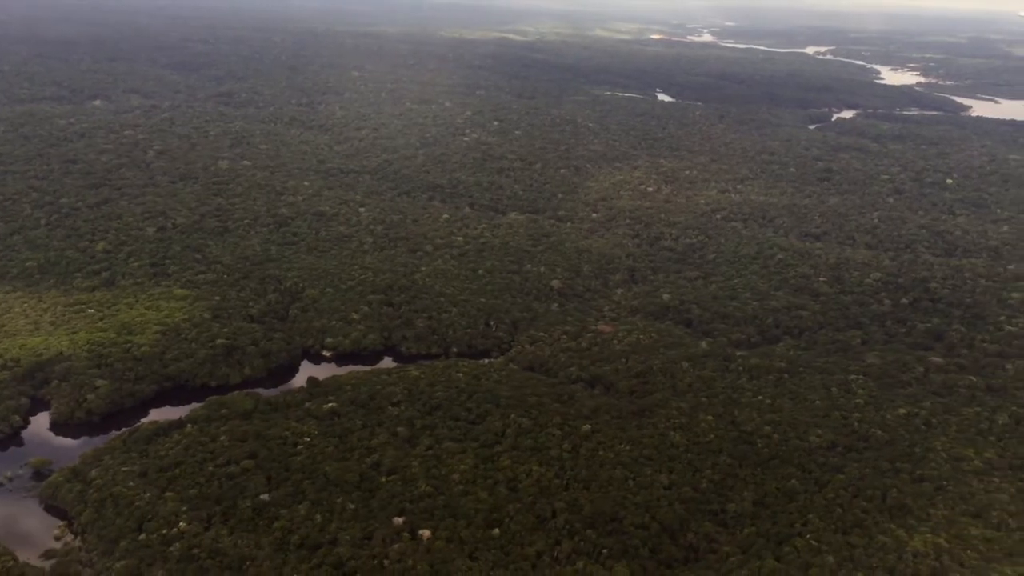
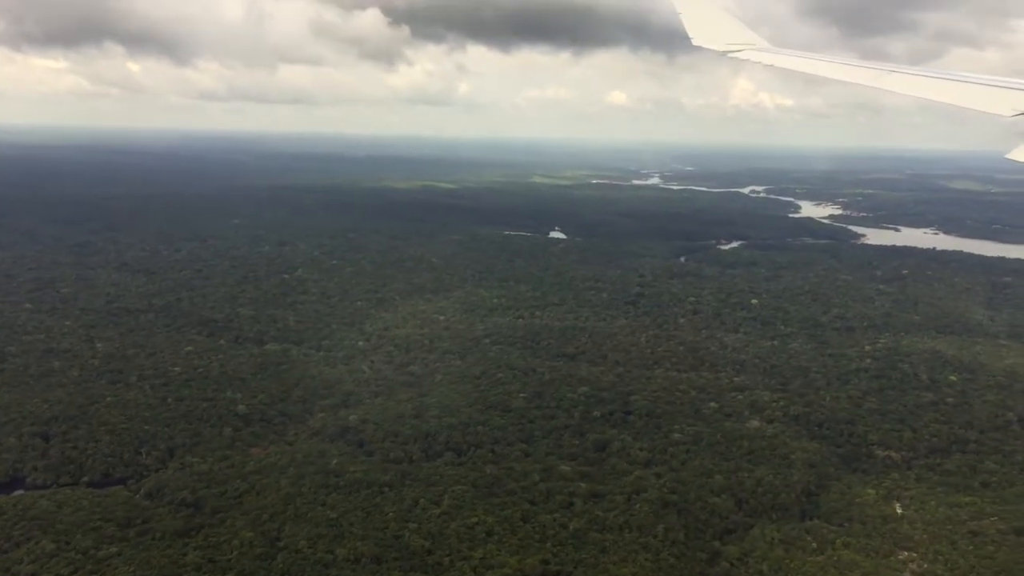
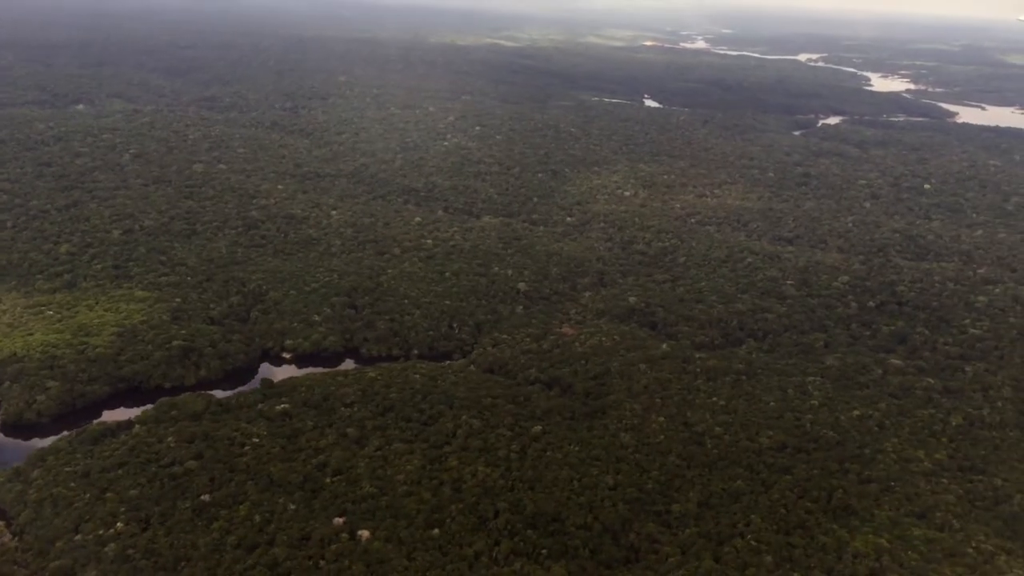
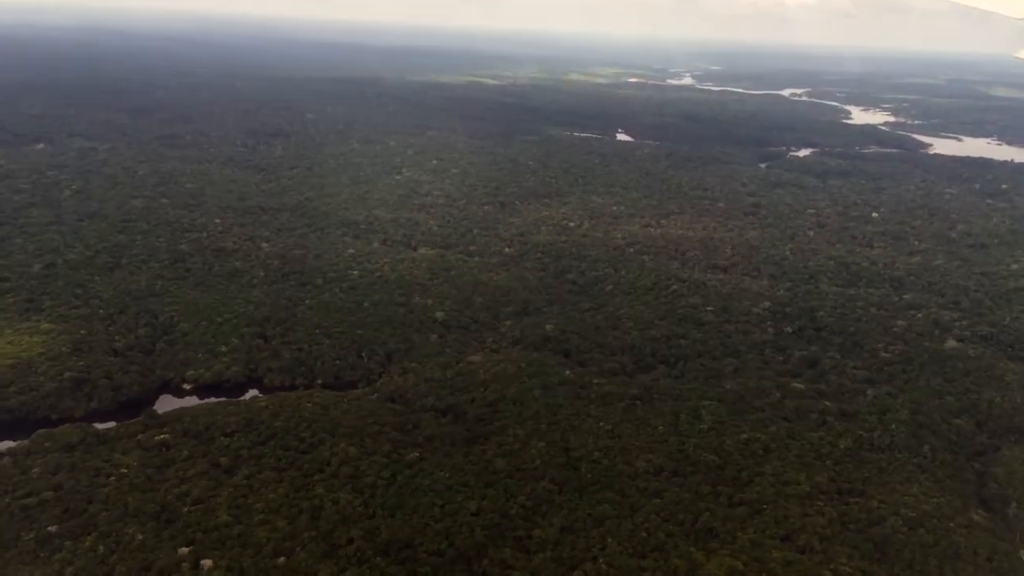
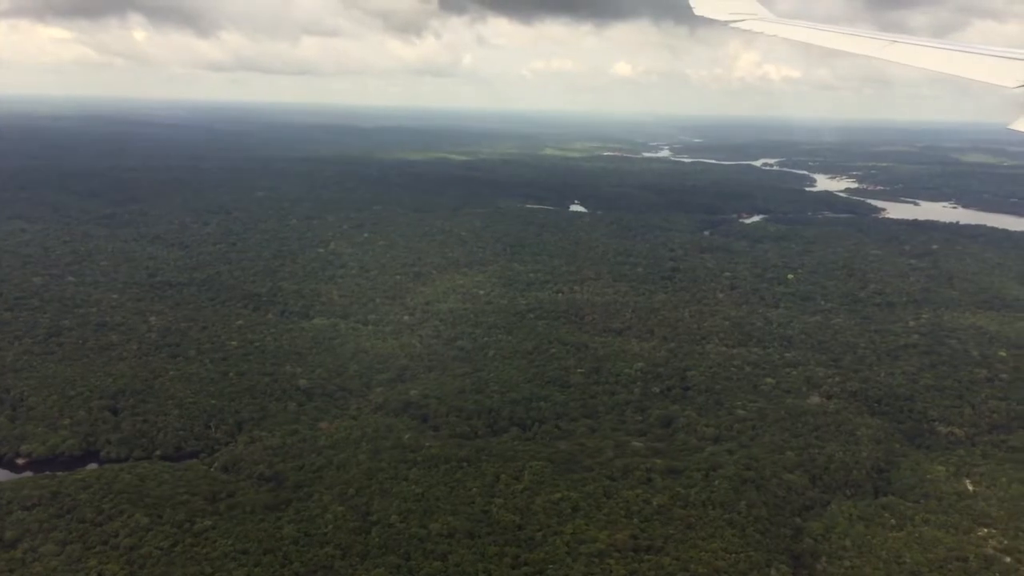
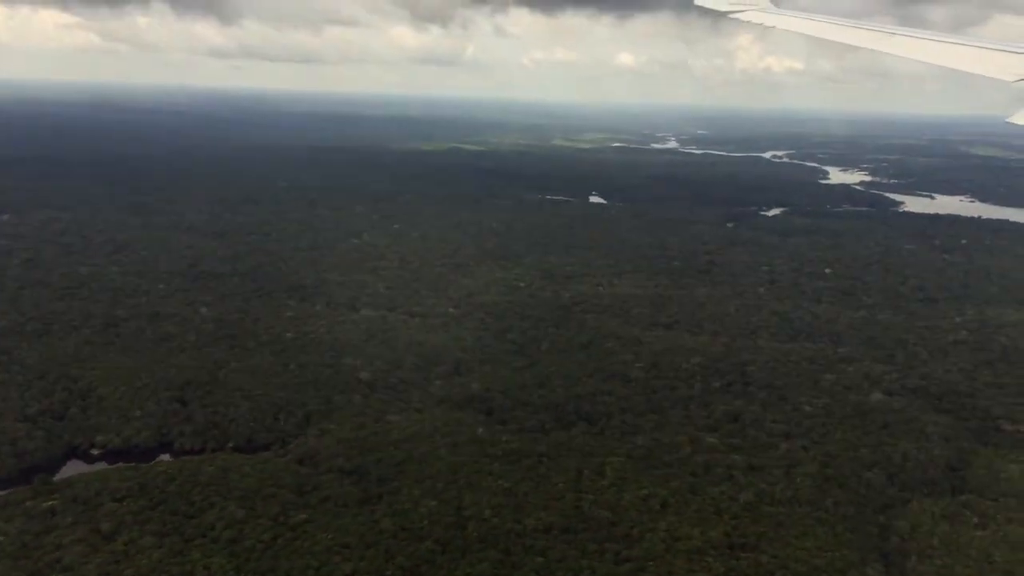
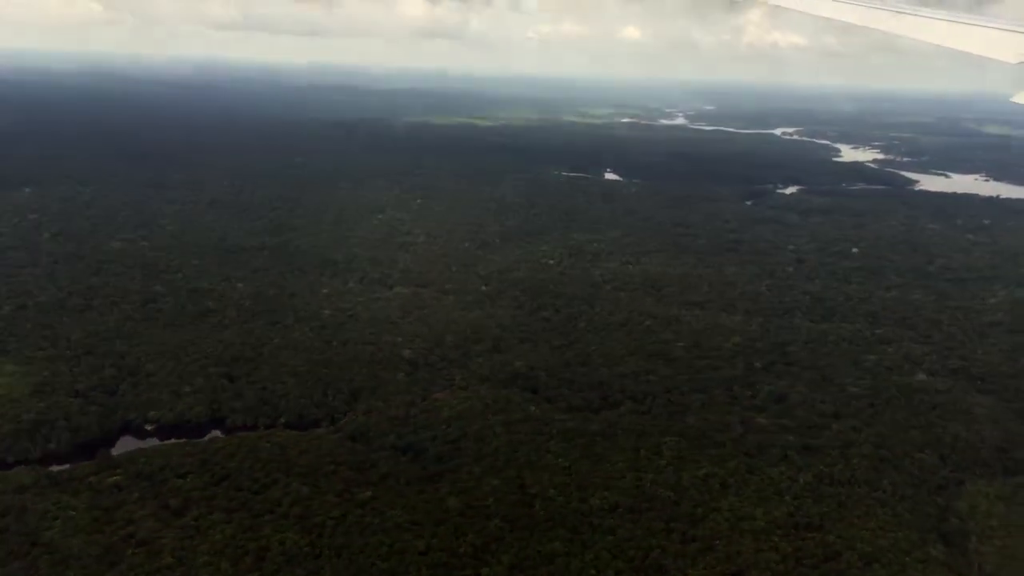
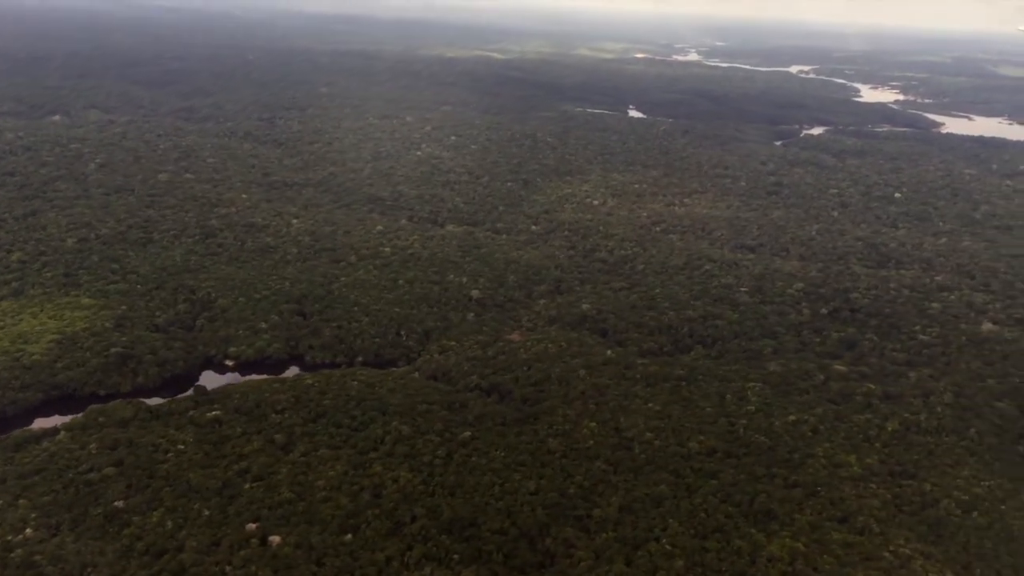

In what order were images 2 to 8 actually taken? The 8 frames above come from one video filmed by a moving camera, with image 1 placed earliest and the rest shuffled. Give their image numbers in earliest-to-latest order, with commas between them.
3, 8, 4, 7, 6, 5, 2
